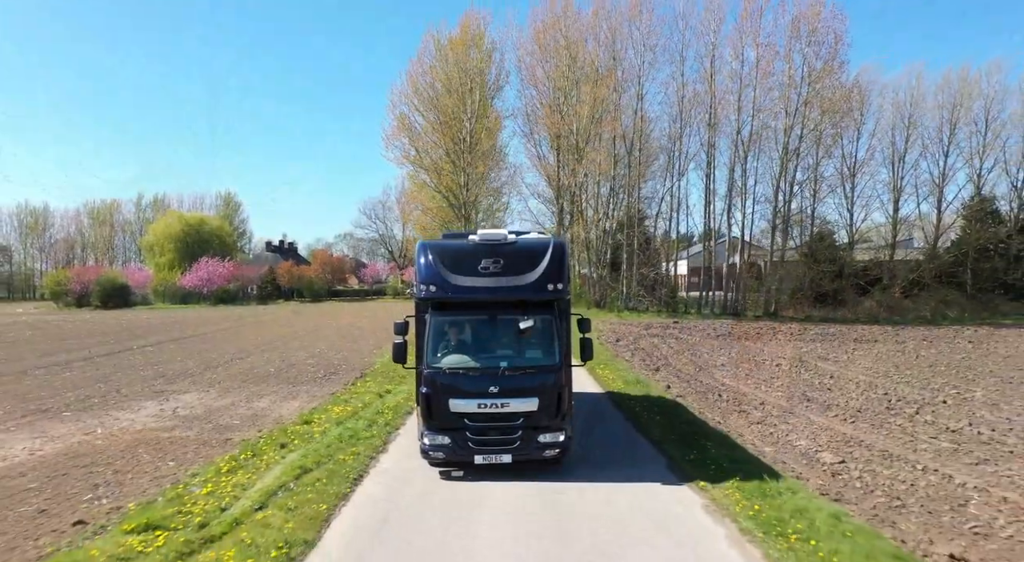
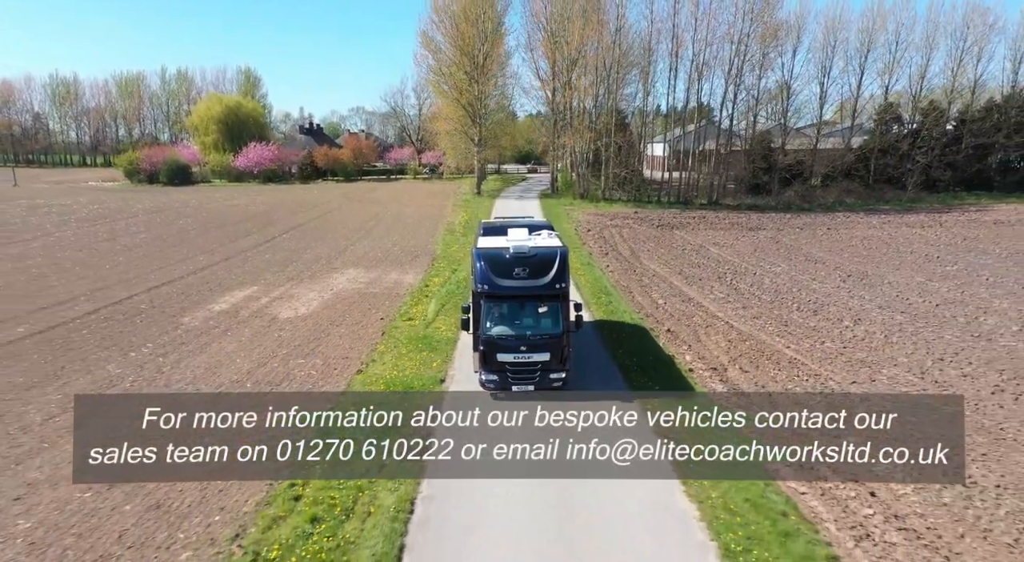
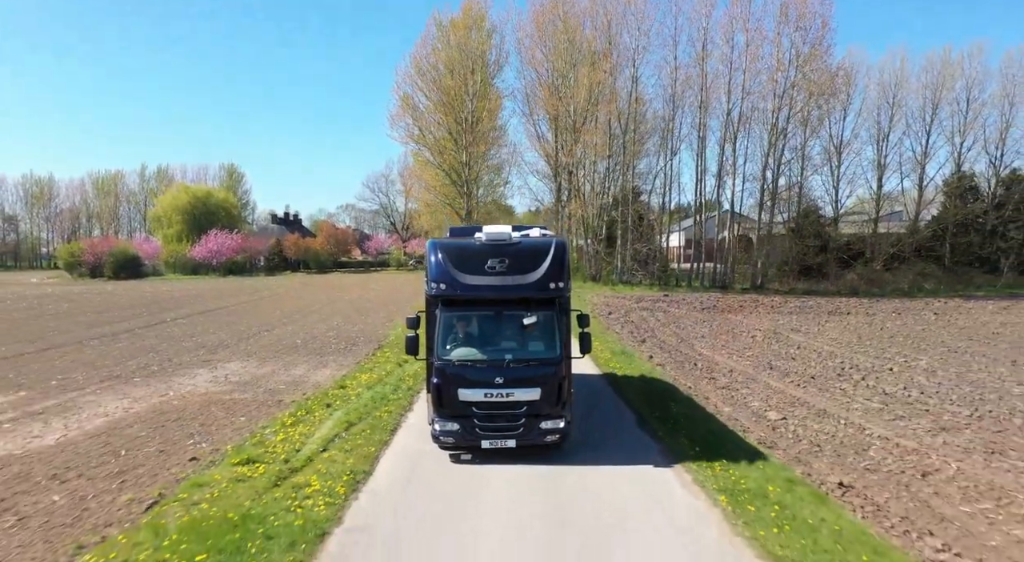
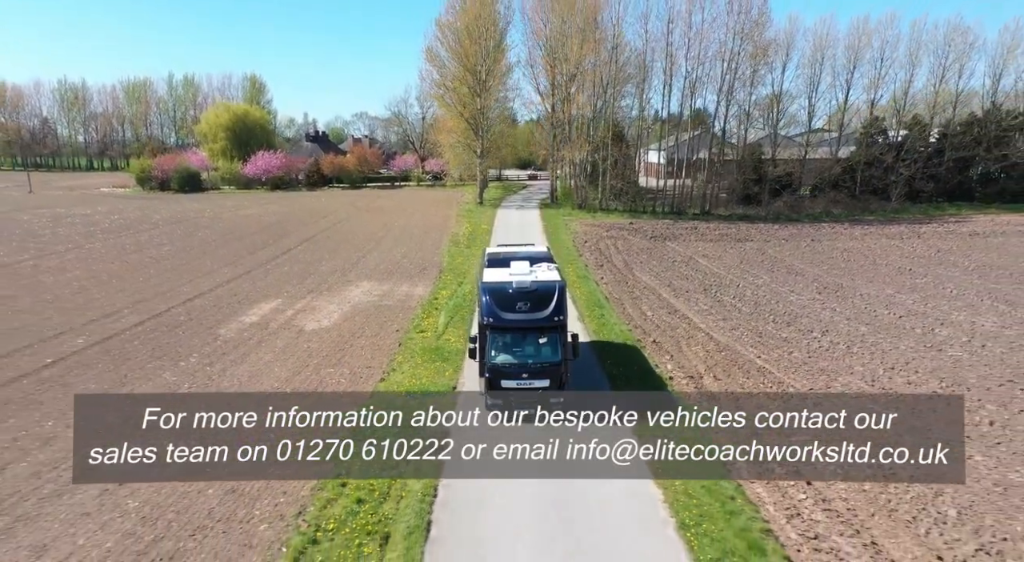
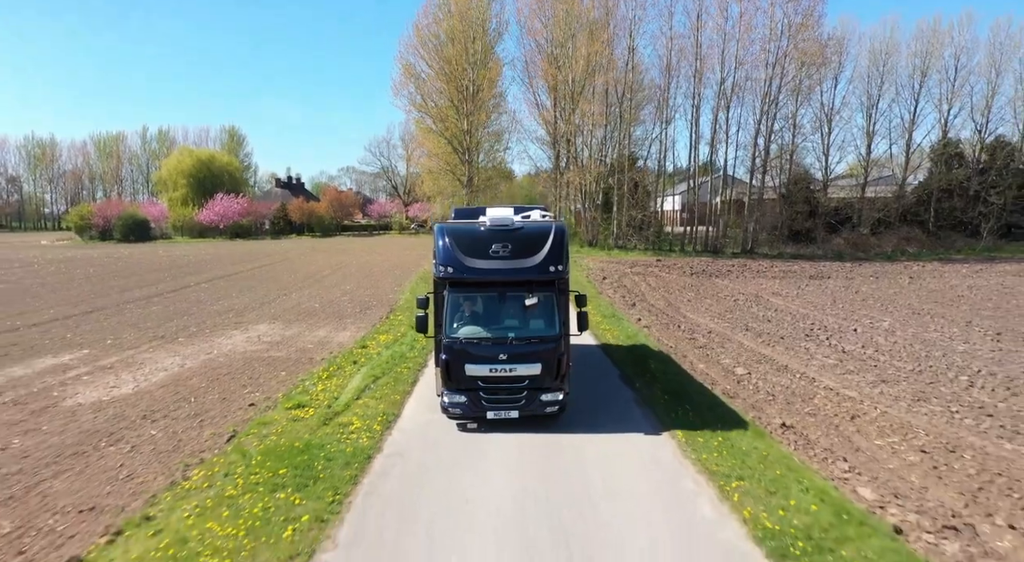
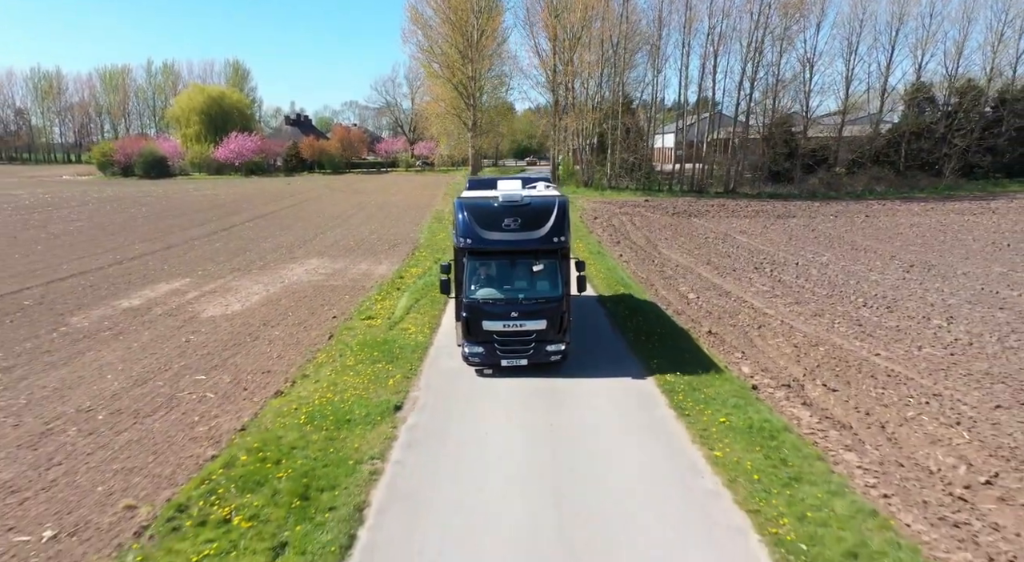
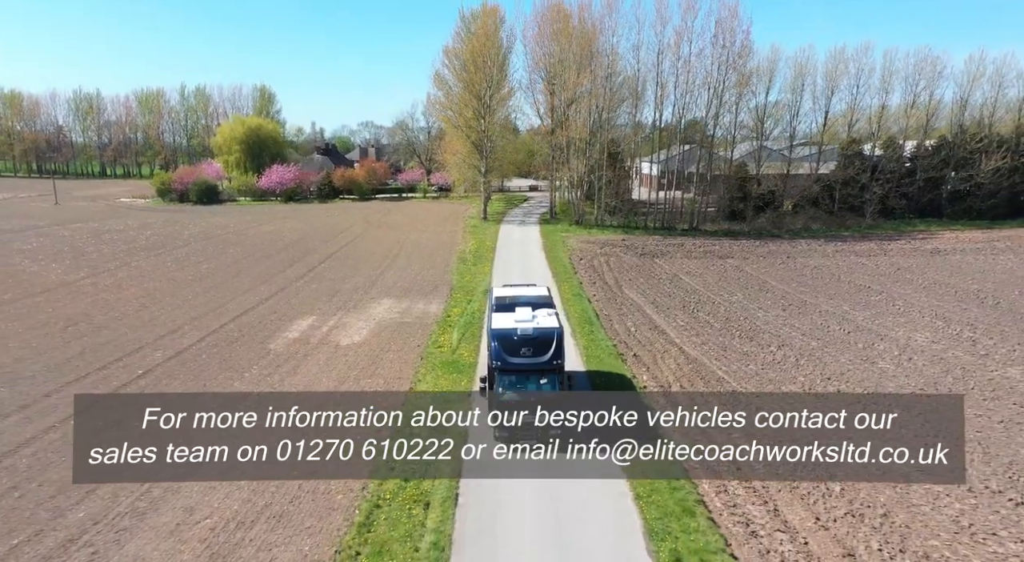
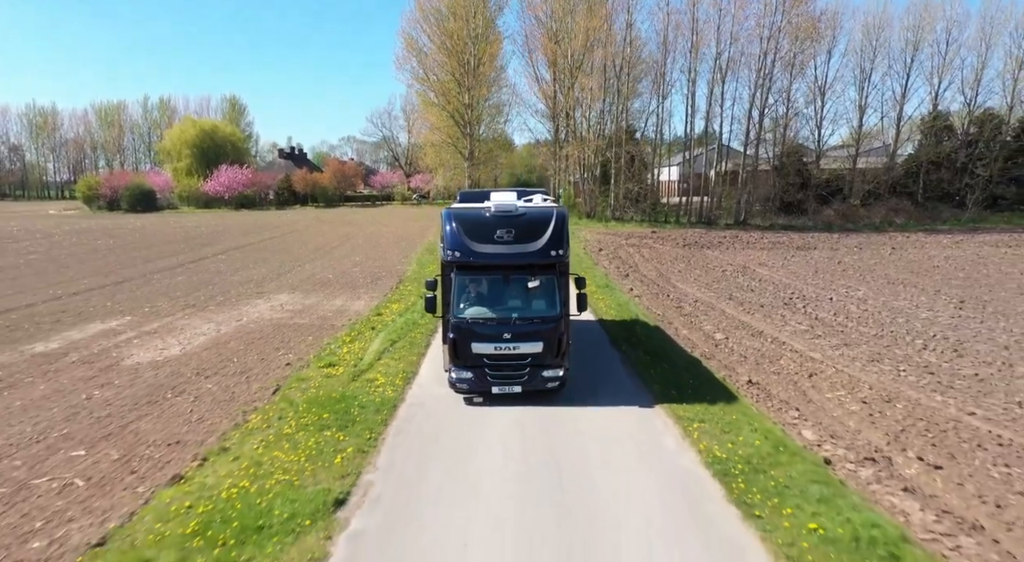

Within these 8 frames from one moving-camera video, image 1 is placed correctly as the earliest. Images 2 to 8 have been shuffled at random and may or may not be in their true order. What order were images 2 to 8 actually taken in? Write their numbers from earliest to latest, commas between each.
3, 5, 8, 6, 2, 4, 7
